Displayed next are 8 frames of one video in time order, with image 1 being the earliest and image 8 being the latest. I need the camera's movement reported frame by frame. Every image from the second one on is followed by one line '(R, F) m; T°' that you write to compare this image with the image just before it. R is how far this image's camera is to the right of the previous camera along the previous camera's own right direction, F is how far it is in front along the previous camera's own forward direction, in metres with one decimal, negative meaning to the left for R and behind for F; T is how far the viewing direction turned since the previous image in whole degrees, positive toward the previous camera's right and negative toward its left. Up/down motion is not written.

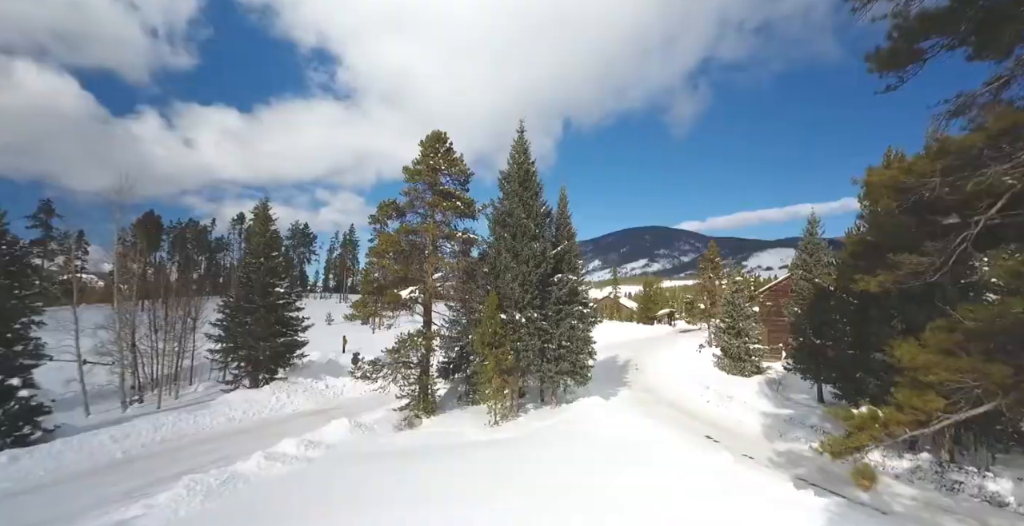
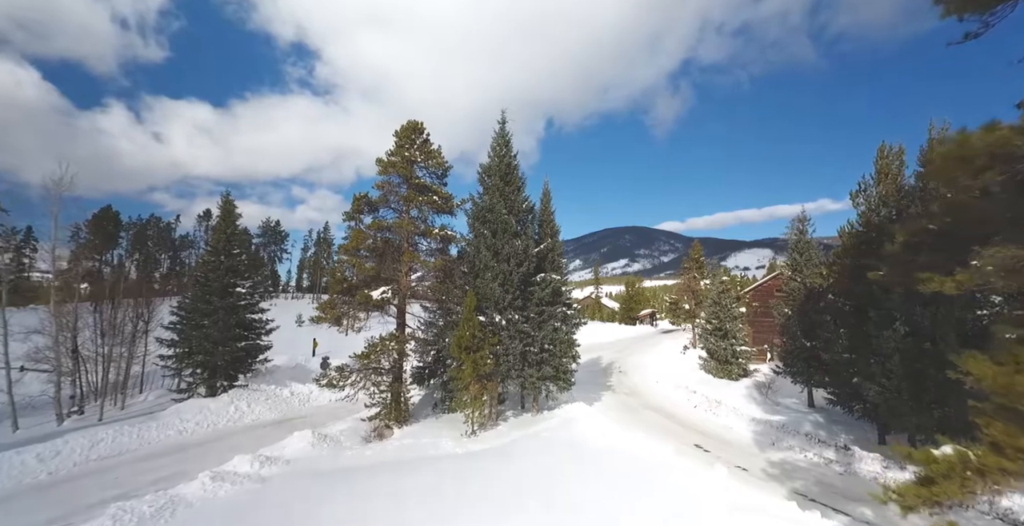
(+0.1, +1.2) m; +2°
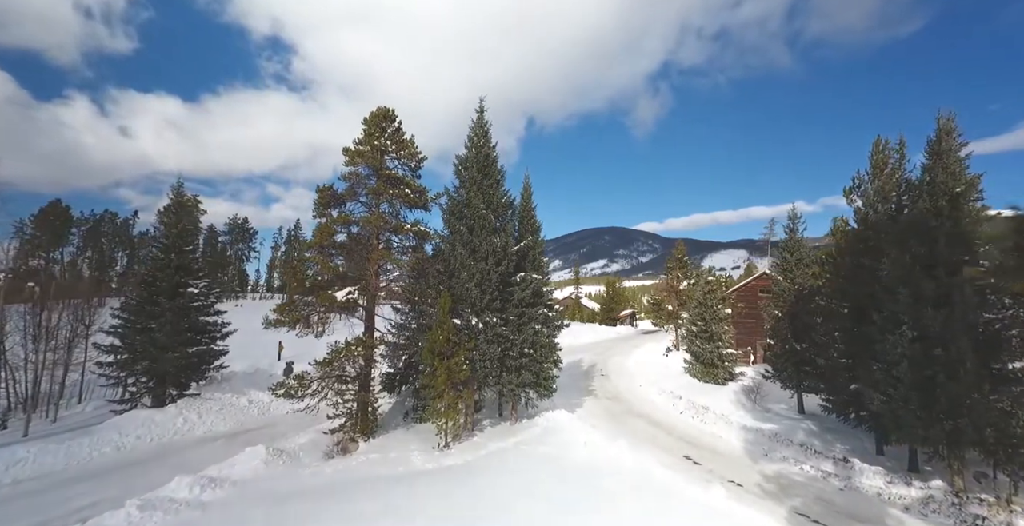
(+0.1, +1.3) m; +3°
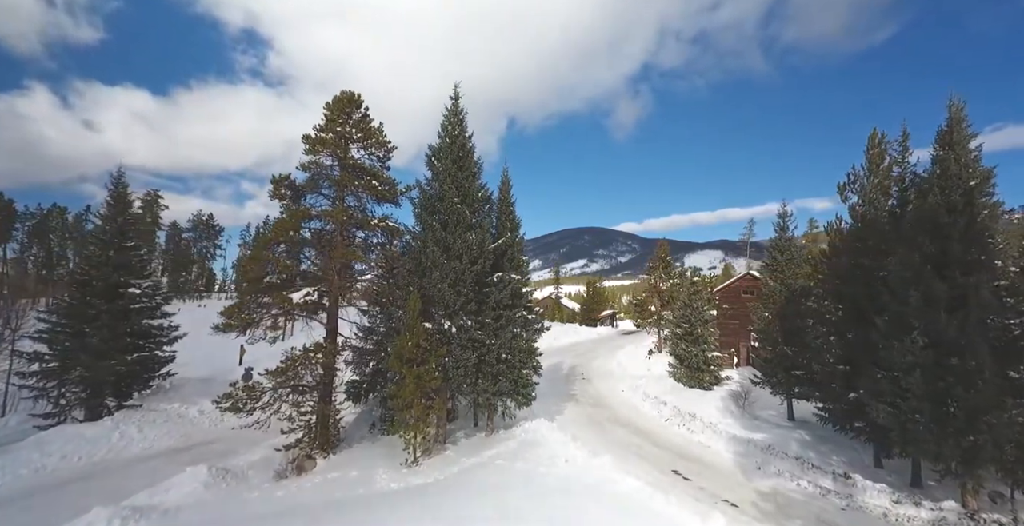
(+0.1, +1.4) m; +3°
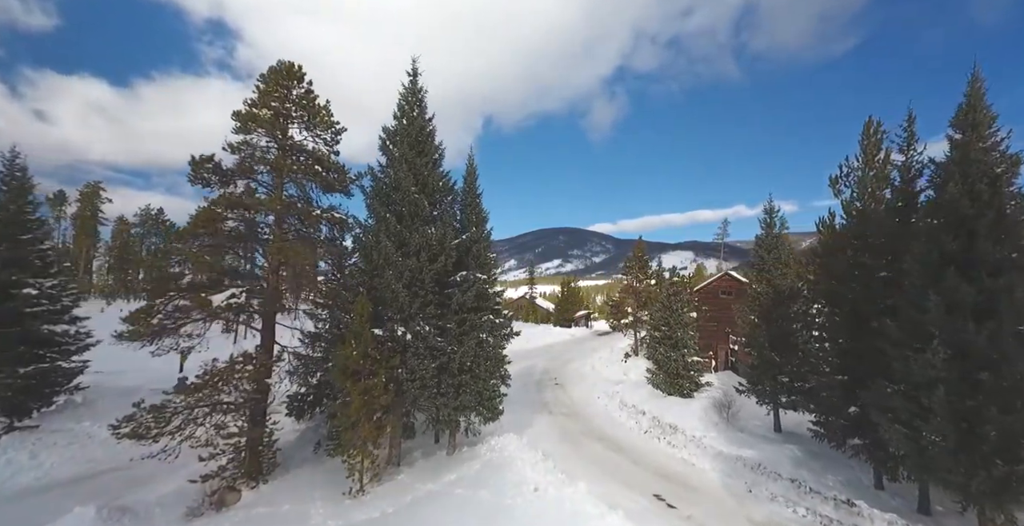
(+0.4, +1.9) m; +3°
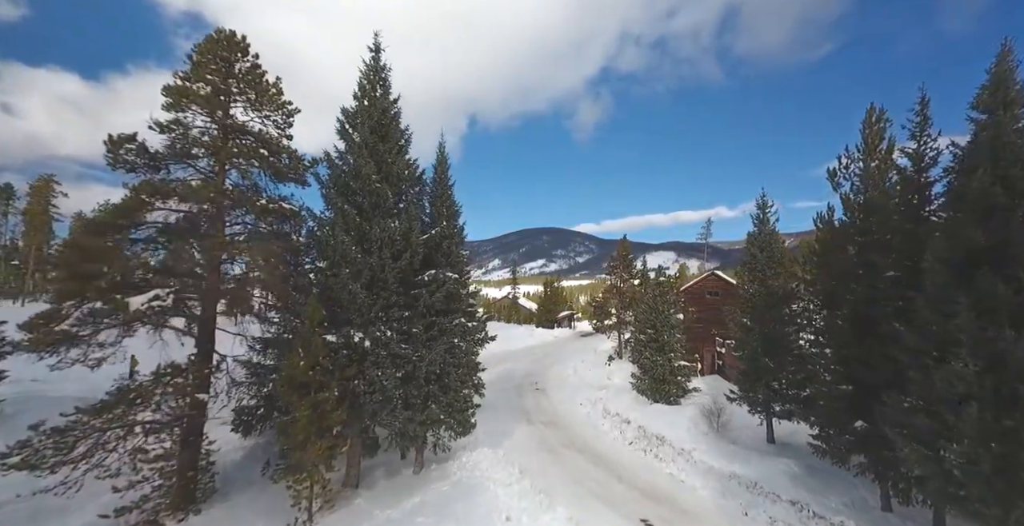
(+0.3, +1.5) m; +2°
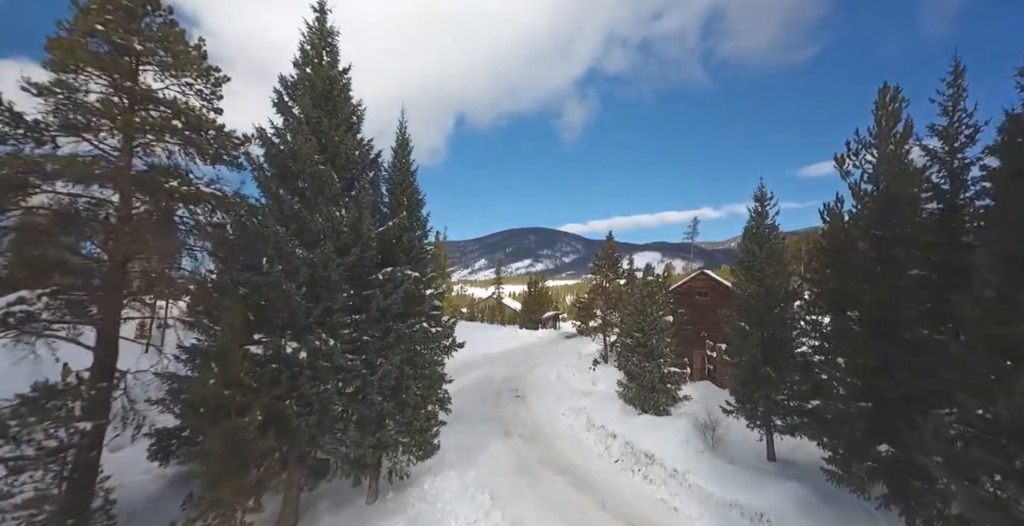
(+0.5, +1.9) m; +2°
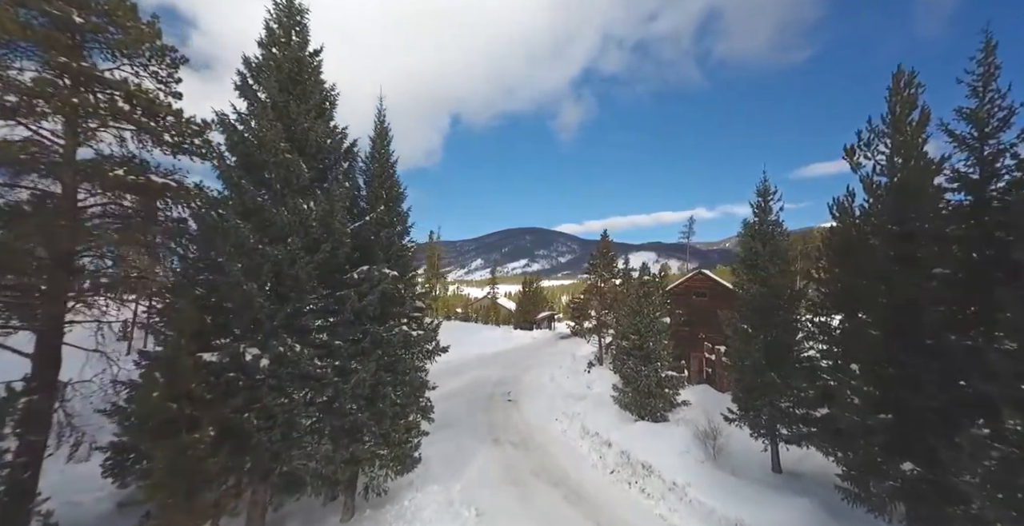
(+0.2, +0.9) m; +1°
